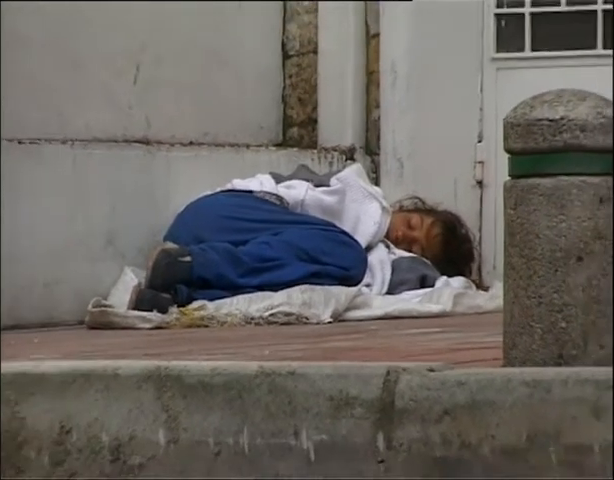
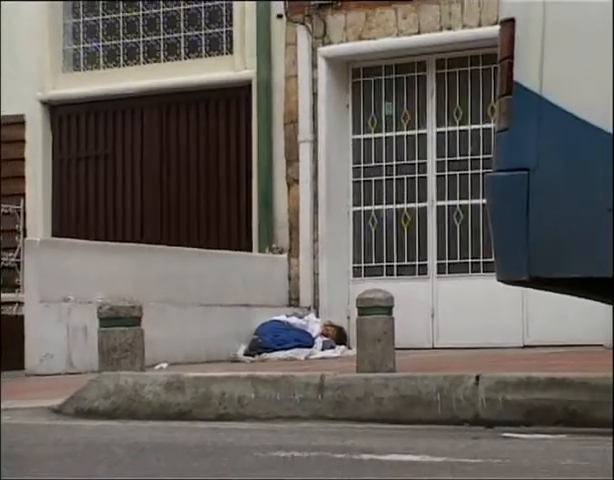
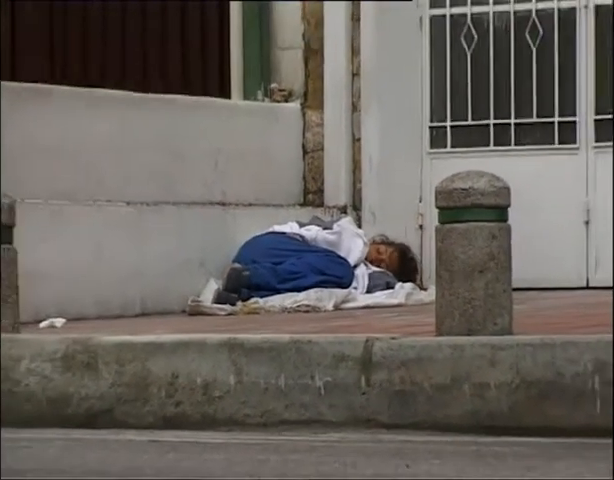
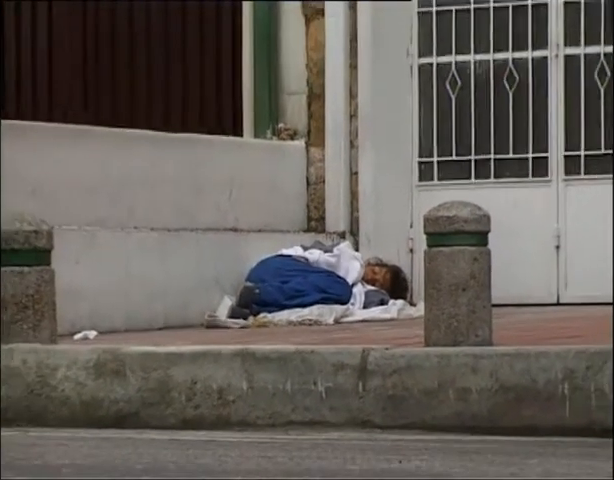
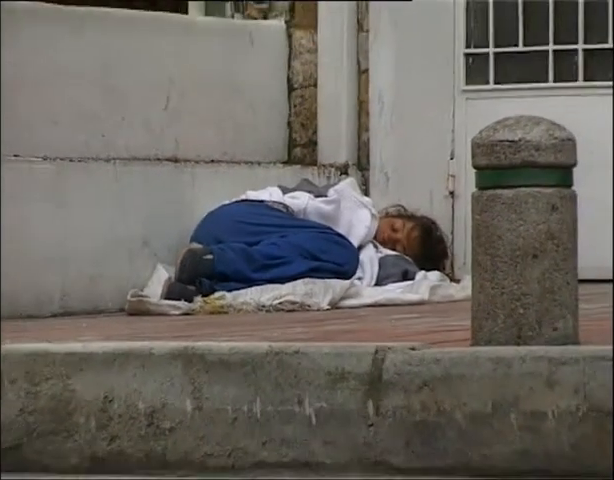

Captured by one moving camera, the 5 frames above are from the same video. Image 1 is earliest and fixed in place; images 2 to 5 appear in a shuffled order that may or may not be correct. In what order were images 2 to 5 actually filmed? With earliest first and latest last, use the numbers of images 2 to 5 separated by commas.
5, 3, 4, 2
